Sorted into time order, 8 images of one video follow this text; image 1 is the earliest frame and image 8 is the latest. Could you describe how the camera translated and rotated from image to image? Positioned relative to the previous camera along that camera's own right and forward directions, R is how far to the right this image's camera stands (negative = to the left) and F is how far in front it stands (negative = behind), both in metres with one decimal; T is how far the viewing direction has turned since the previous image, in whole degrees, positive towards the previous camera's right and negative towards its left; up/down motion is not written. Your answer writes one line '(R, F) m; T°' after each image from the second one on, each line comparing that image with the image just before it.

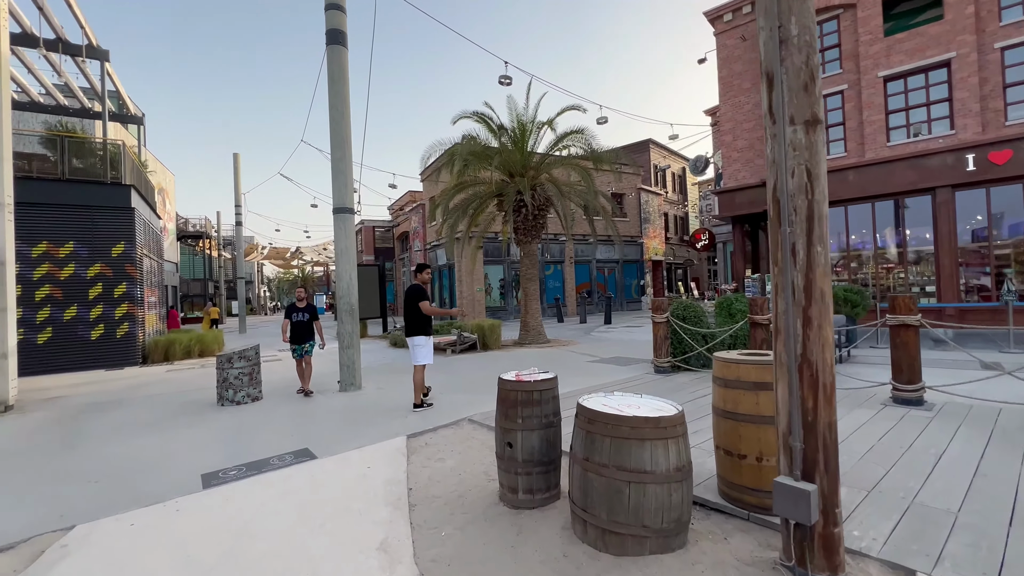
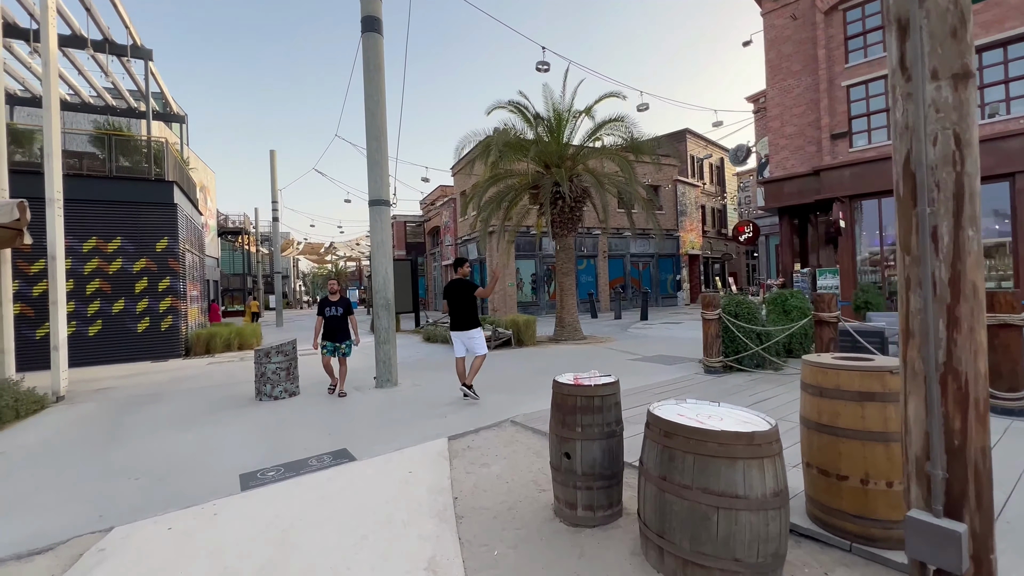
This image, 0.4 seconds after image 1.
(-0.2, +0.3) m; -4°
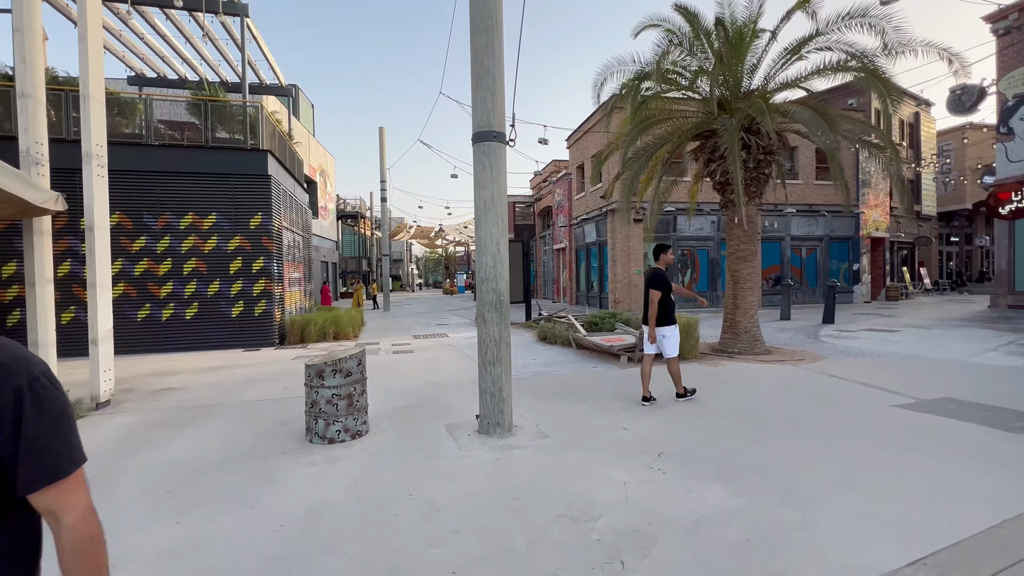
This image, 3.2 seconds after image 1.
(-0.9, +2.9) m; -13°
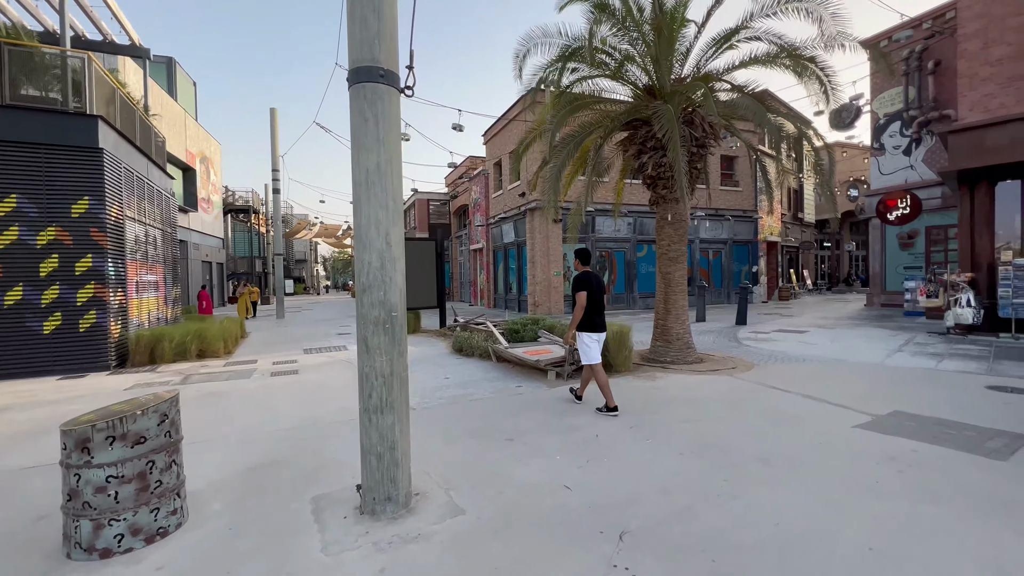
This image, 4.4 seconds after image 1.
(+0.1, +1.3) m; +10°
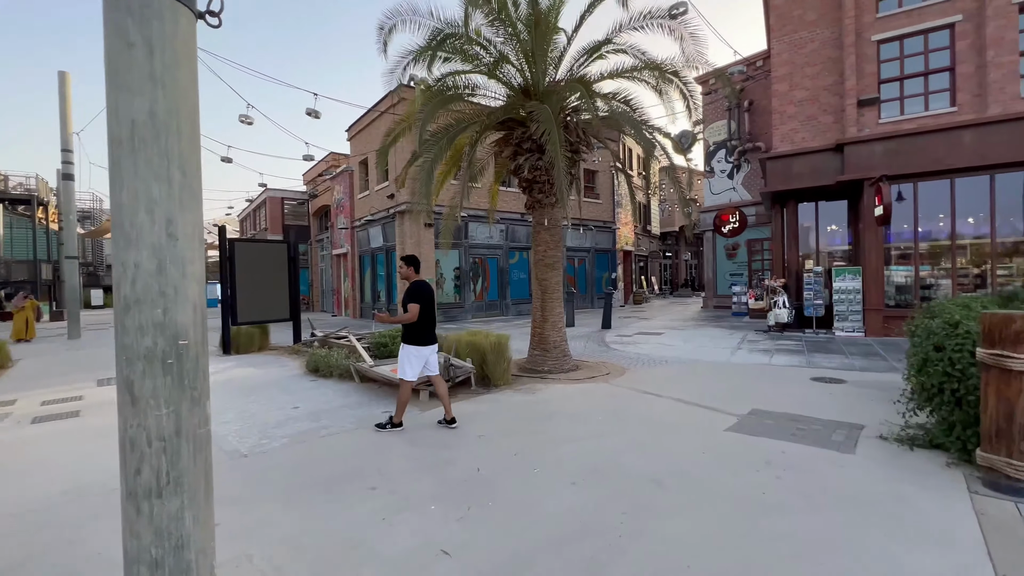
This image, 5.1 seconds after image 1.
(+0.1, +0.7) m; +16°
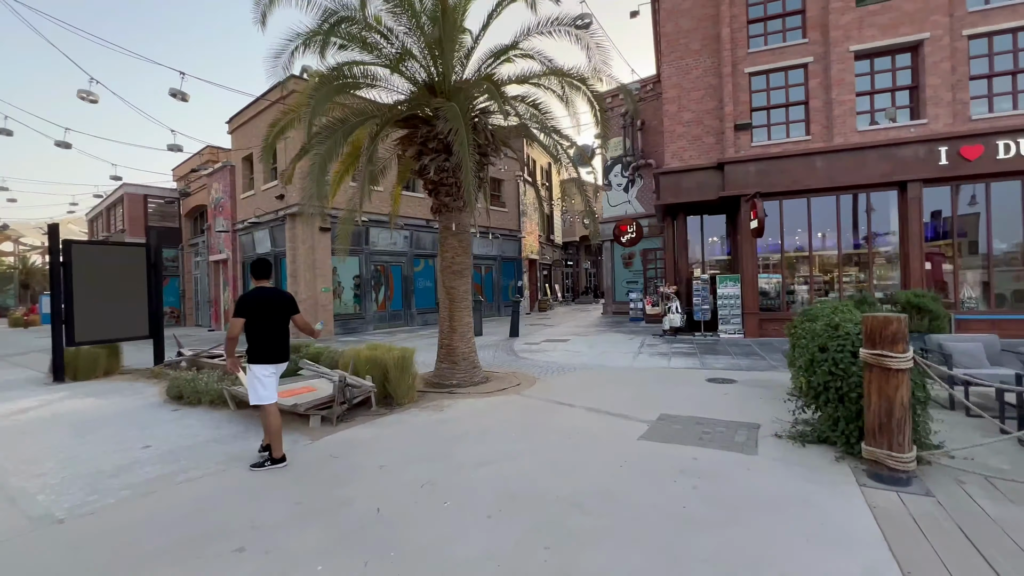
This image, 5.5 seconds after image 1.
(0.0, +0.4) m; +12°
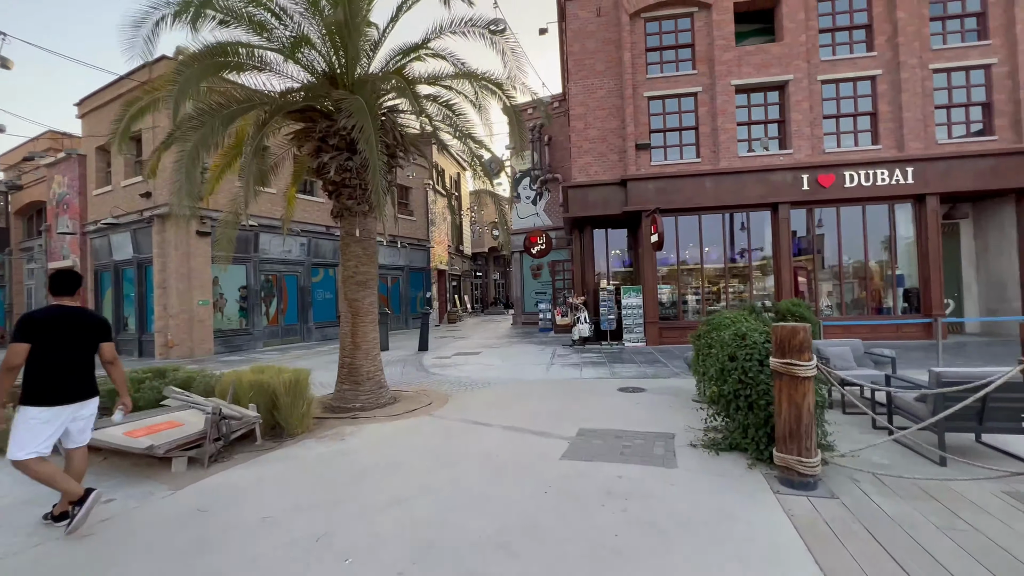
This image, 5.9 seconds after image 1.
(-0.1, +0.4) m; +12°
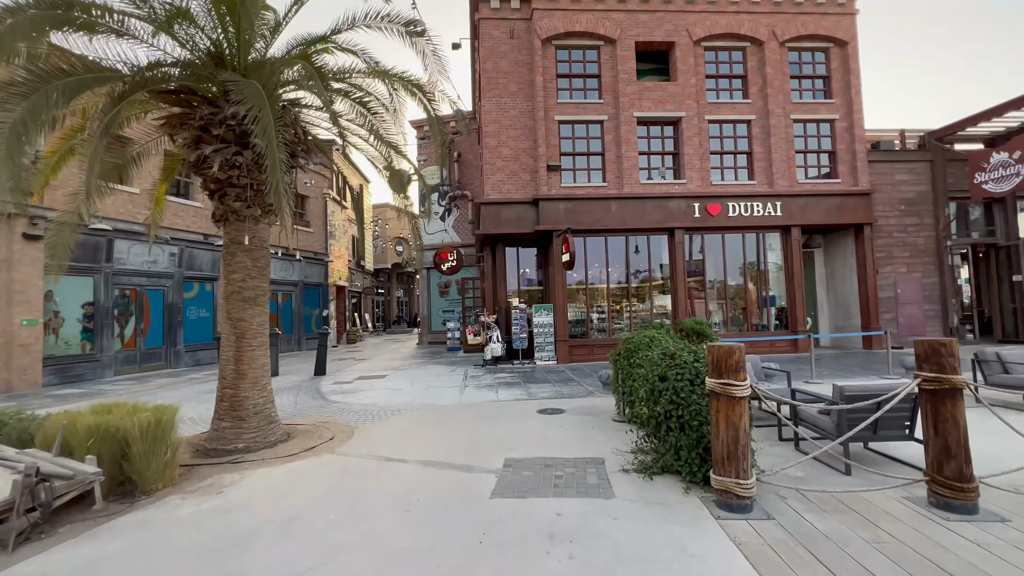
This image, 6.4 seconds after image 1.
(-0.2, +0.4) m; +12°
